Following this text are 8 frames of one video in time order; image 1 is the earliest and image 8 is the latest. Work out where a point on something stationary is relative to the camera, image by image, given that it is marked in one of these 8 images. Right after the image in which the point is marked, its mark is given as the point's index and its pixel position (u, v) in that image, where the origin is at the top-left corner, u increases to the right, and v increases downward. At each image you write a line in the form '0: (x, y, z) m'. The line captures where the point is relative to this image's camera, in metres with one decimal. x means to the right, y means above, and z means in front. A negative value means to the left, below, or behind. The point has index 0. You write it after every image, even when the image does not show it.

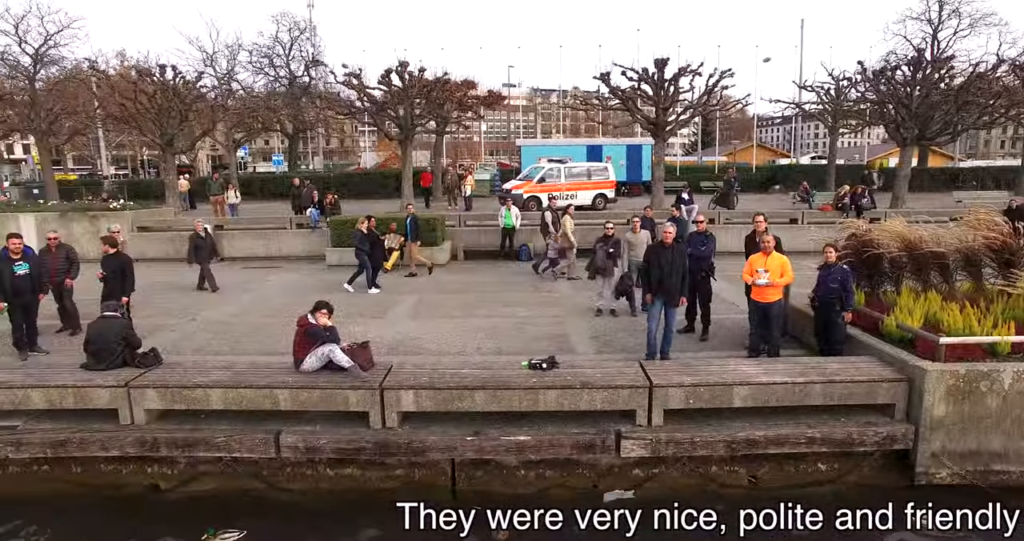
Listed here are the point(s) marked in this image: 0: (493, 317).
0: (-0.3, -0.8, +9.7) m
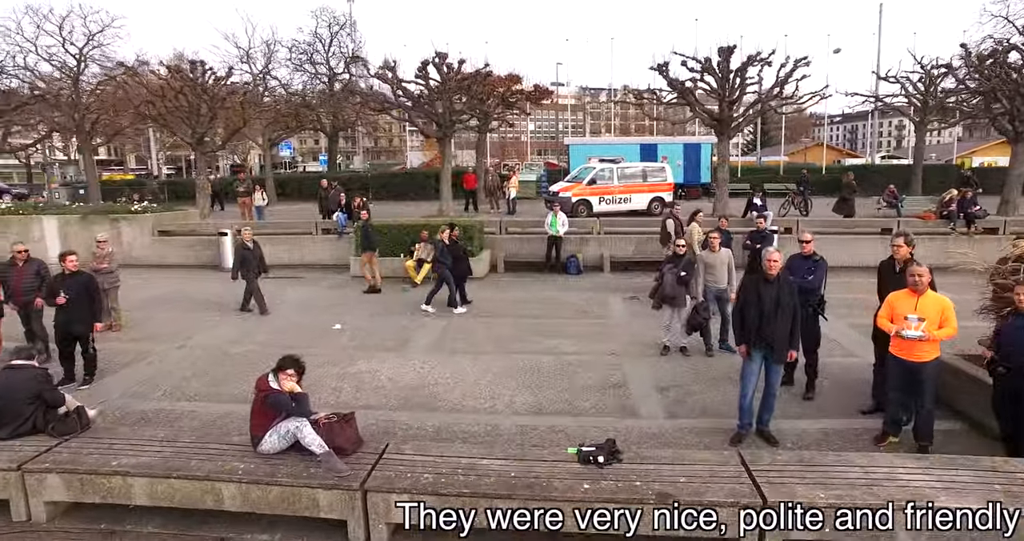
0: (+0.3, -1.1, +7.9) m
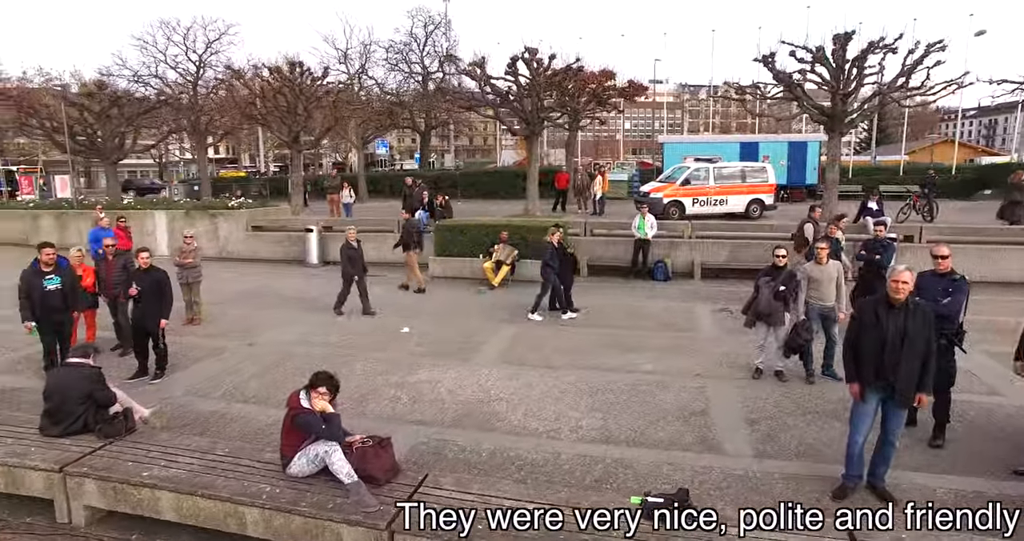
0: (+1.1, -1.2, +7.2) m
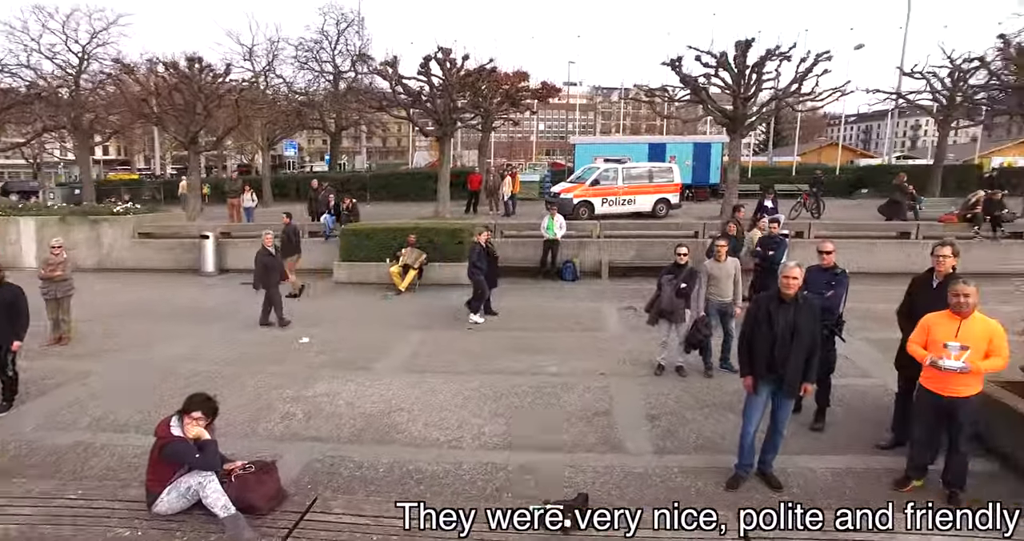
0: (0.0, -1.2, +7.1) m
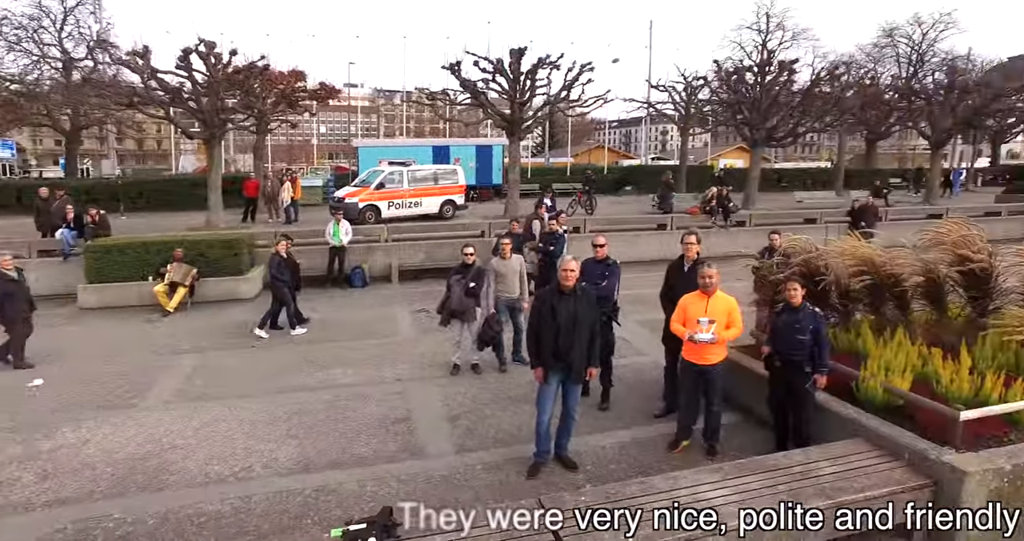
0: (-2.2, -1.3, +6.7) m
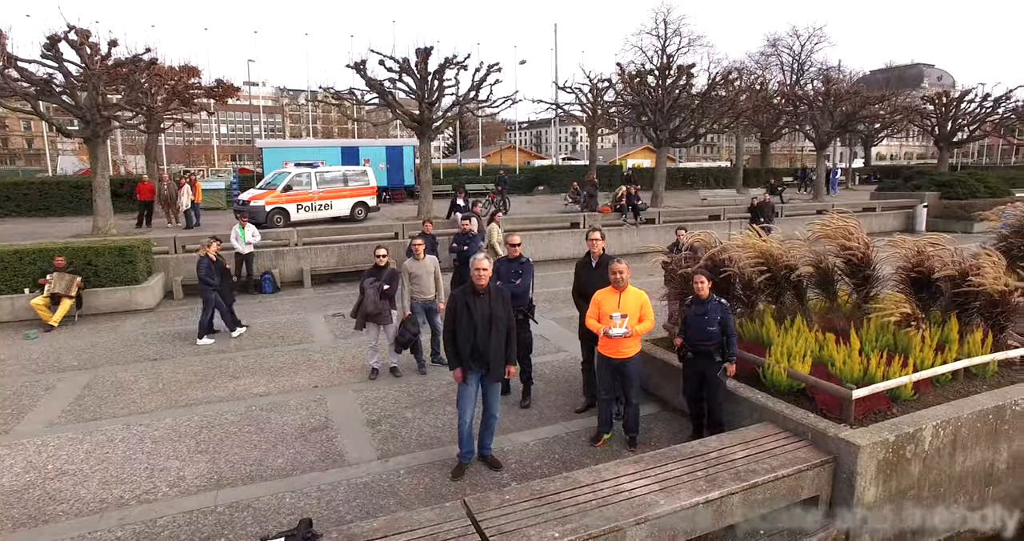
0: (-3.0, -1.4, +6.3) m
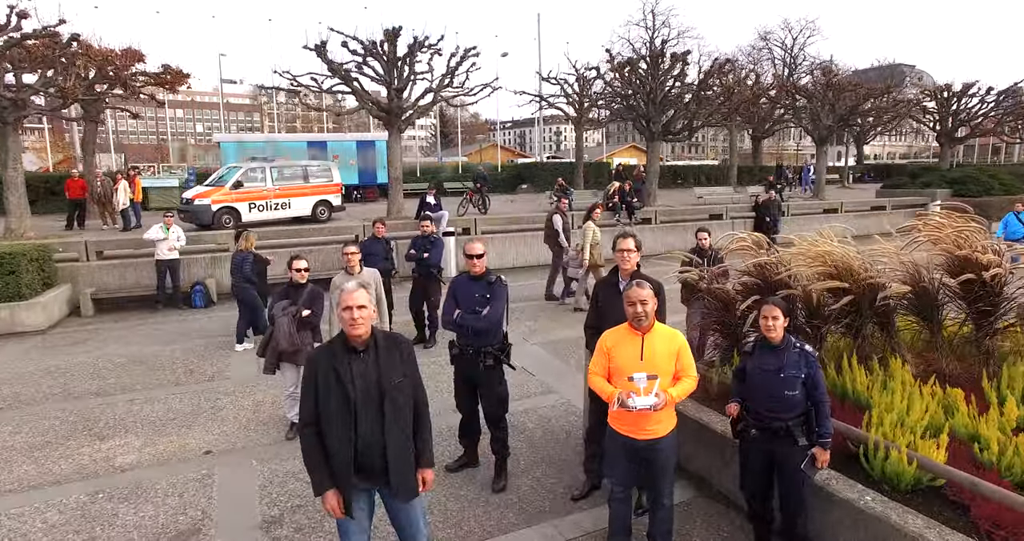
0: (-3.2, -1.5, +4.3) m
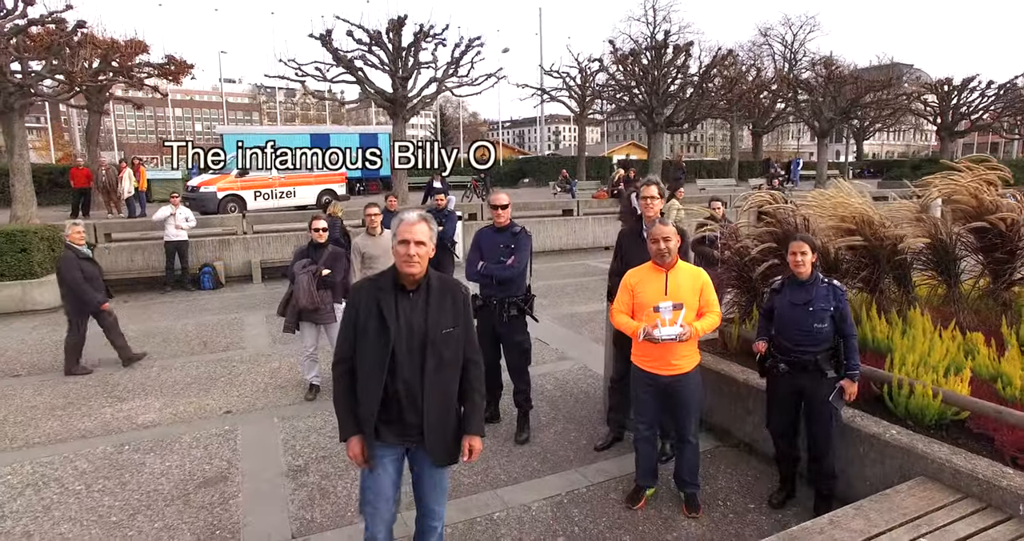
0: (-3.0, -1.2, +4.3) m
